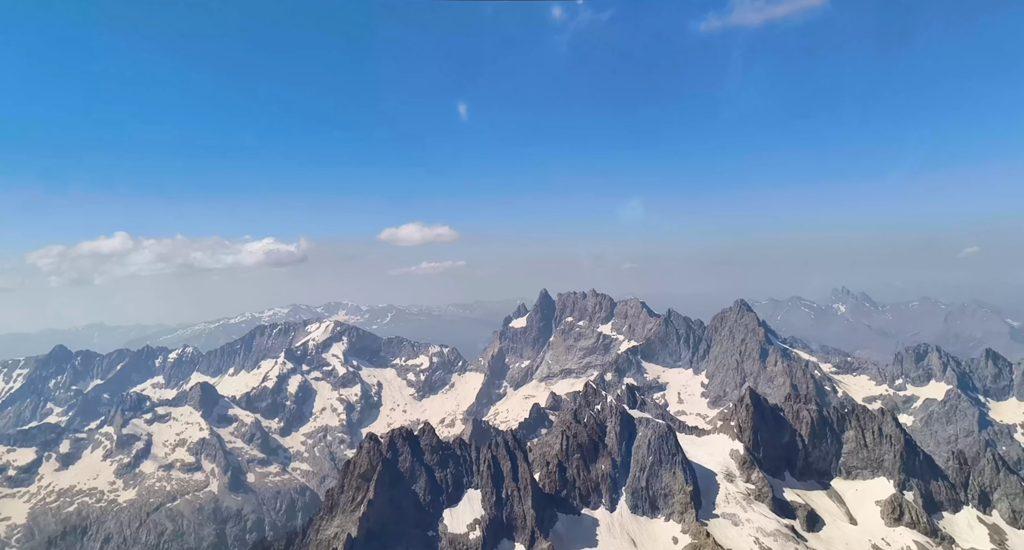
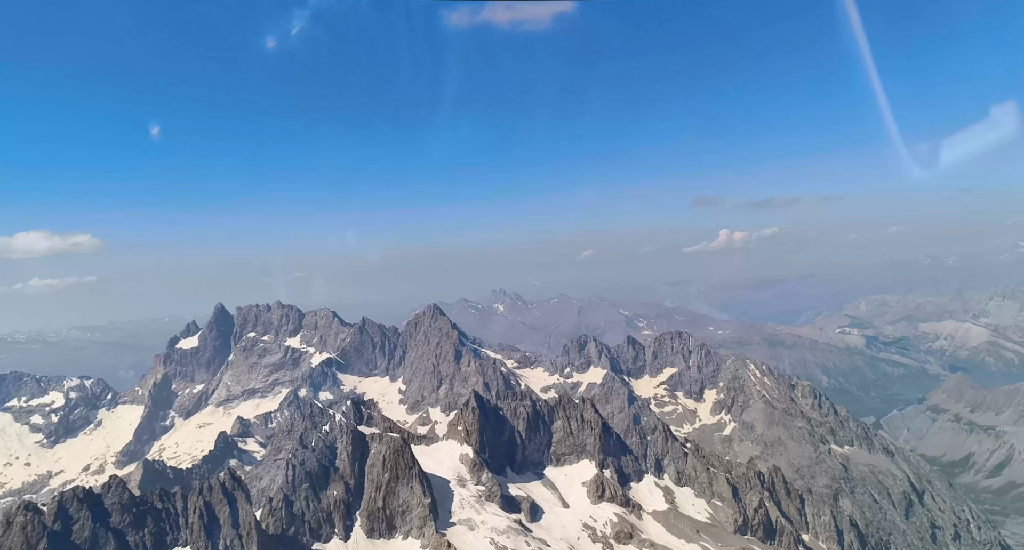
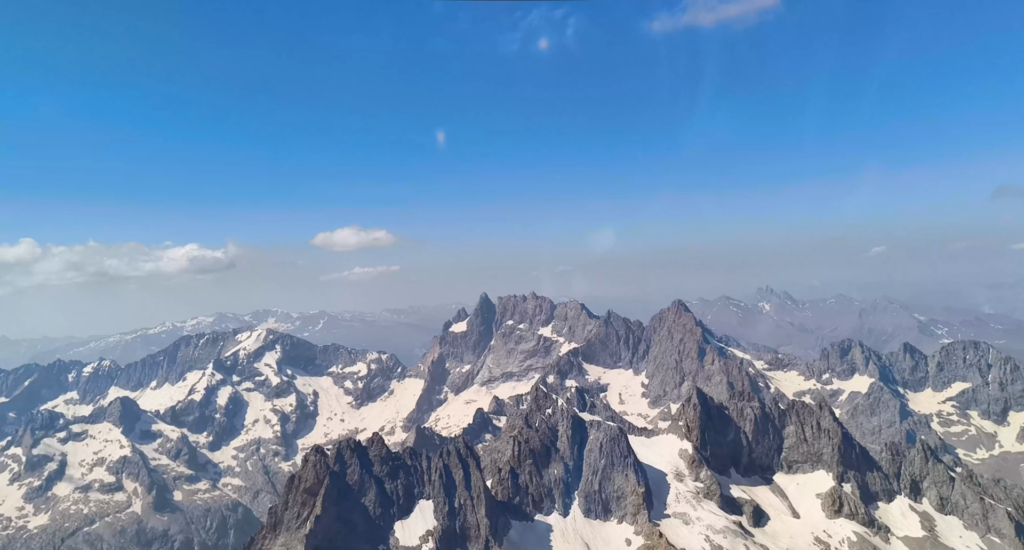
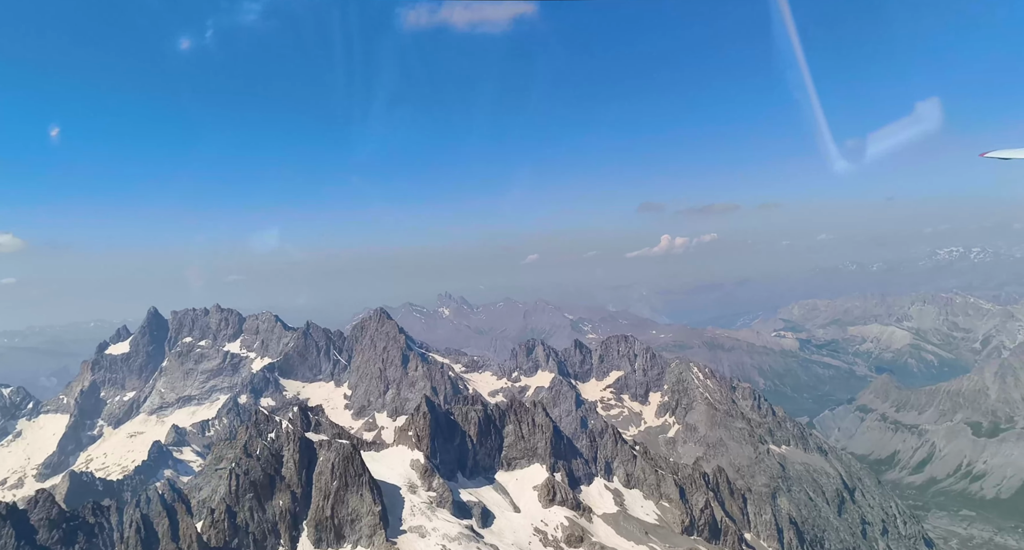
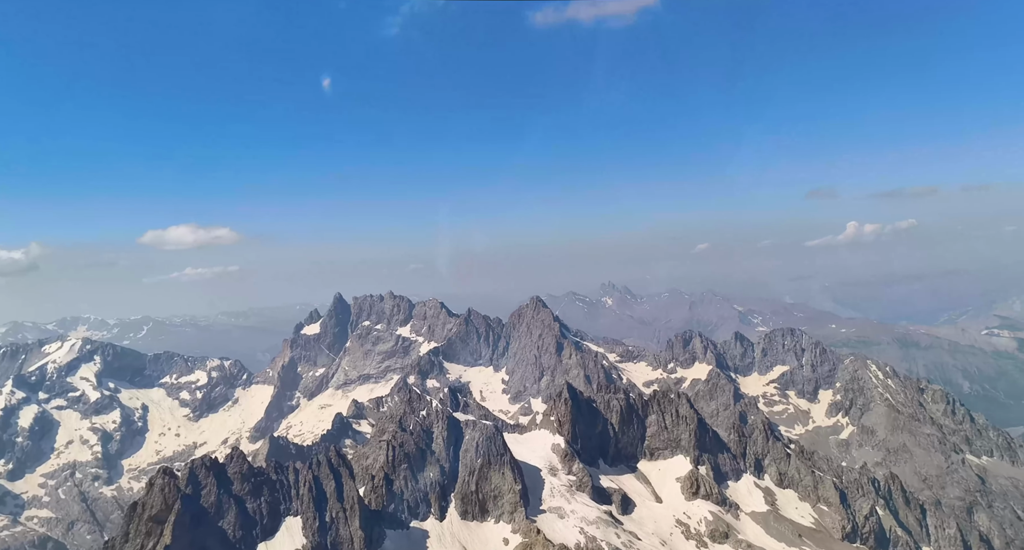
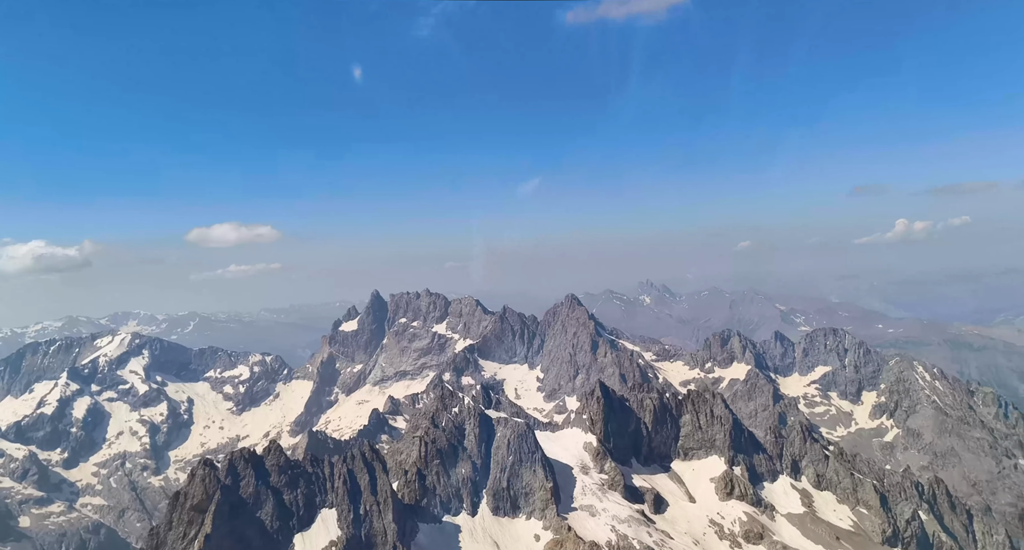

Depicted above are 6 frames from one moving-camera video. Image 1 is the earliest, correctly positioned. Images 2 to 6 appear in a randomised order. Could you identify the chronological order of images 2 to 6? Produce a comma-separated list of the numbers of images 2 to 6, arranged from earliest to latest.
3, 6, 5, 2, 4
